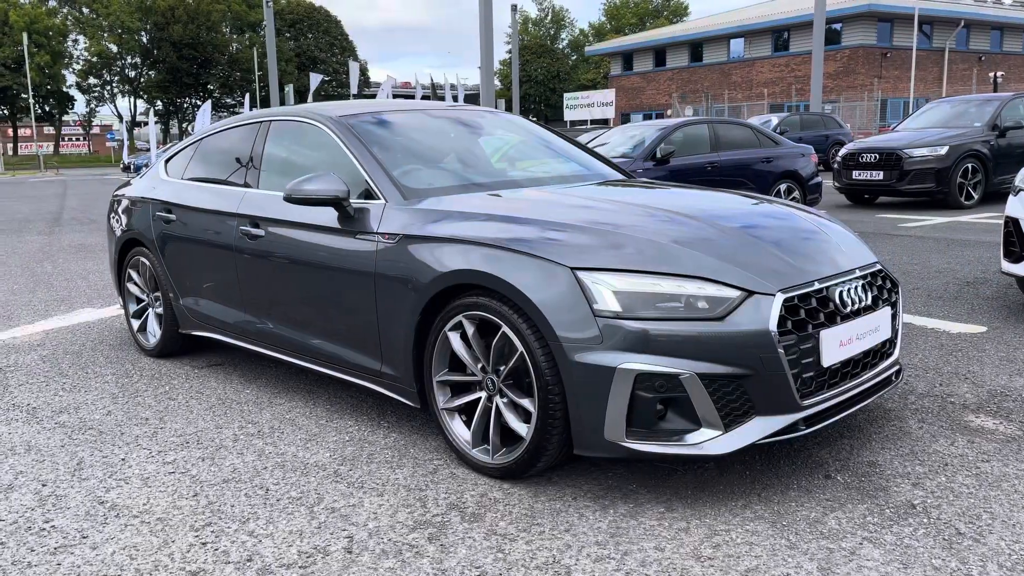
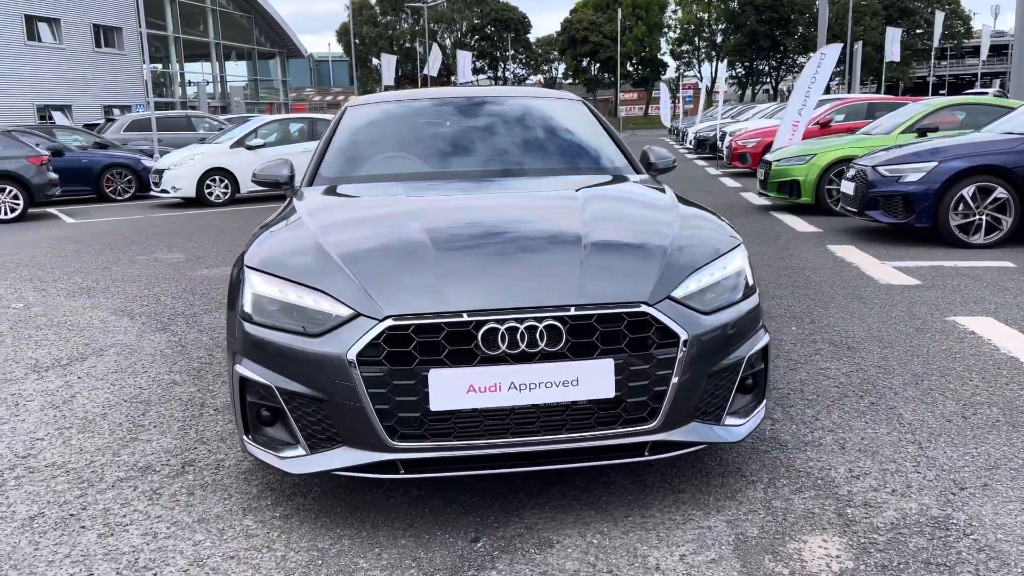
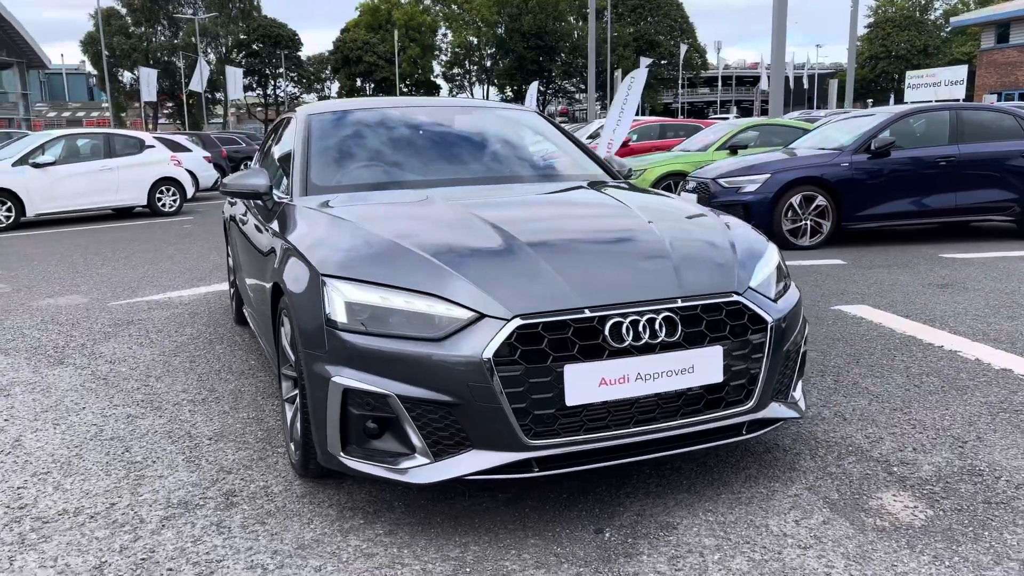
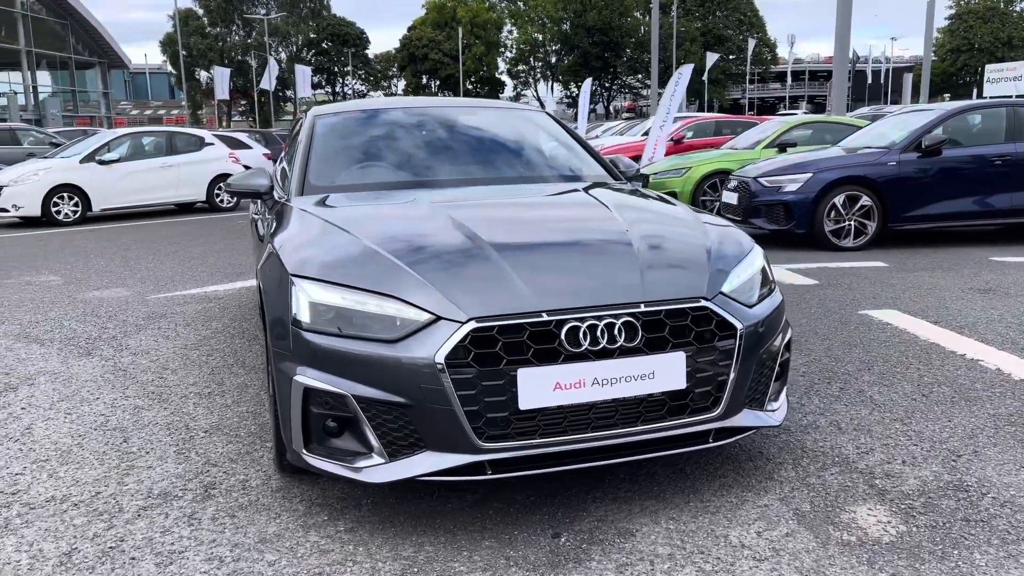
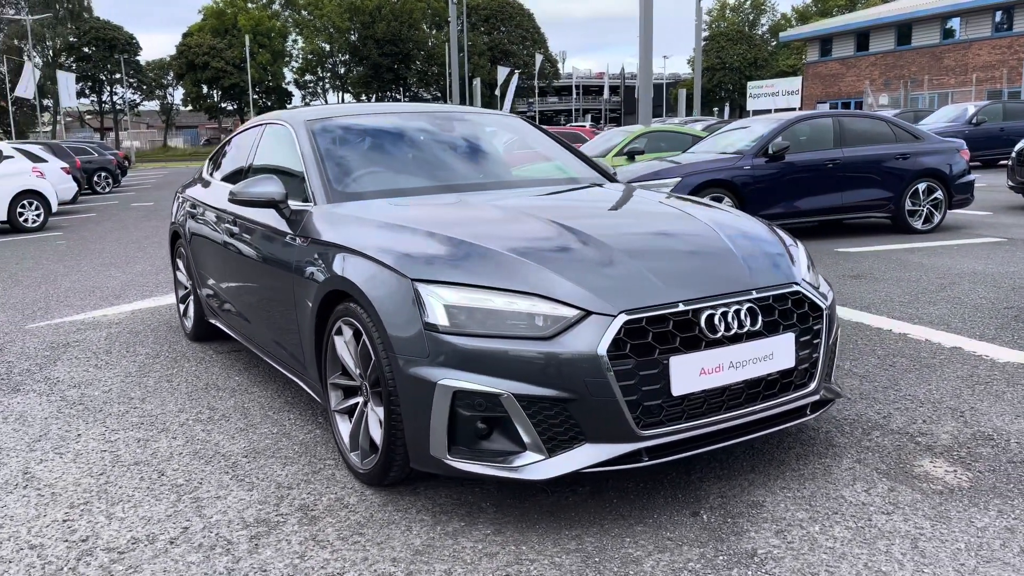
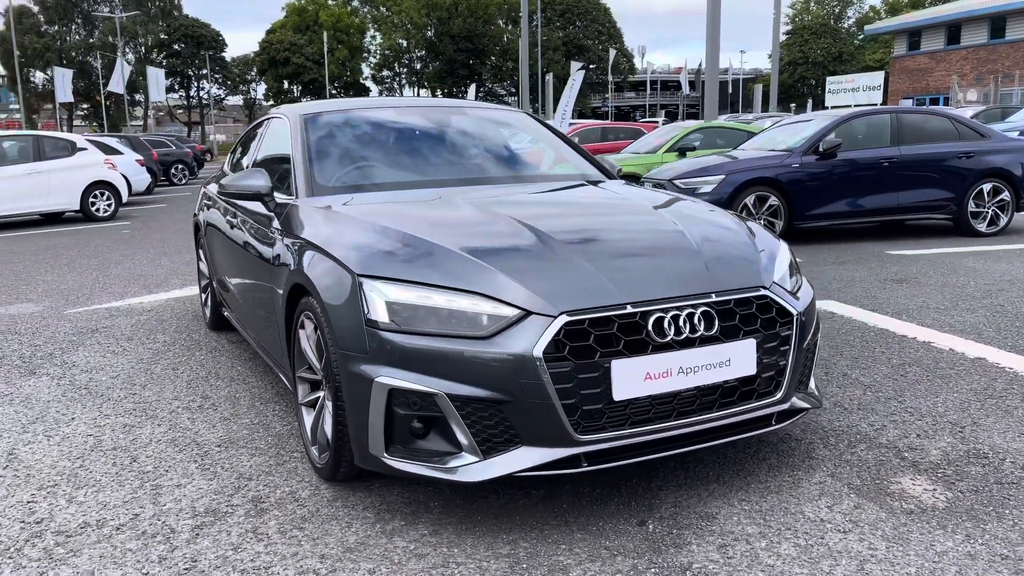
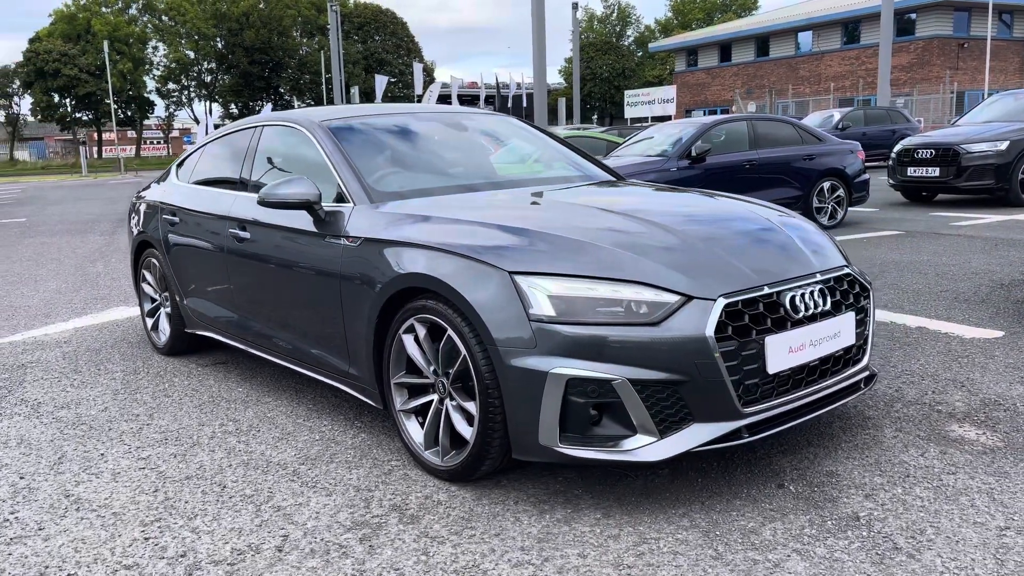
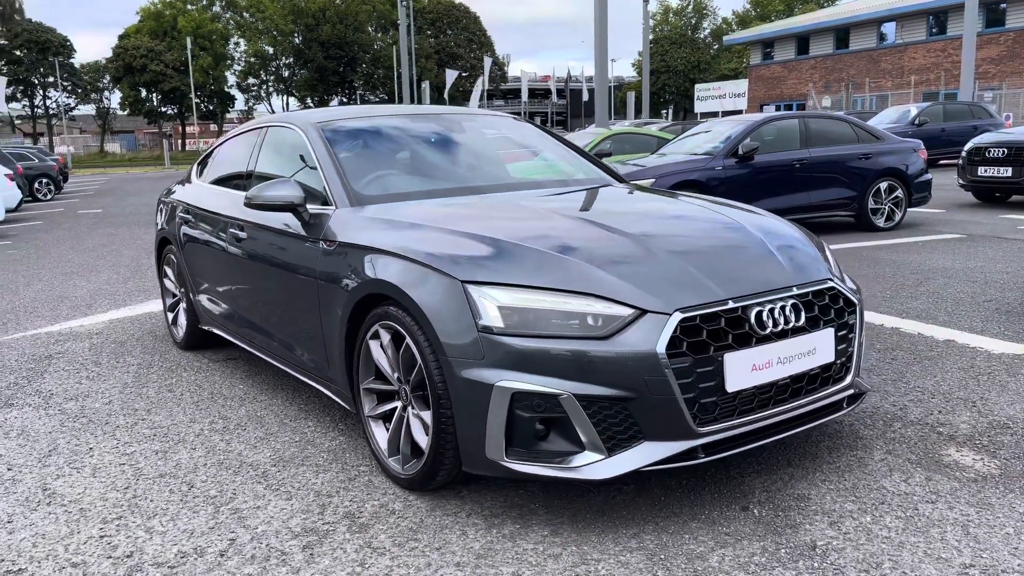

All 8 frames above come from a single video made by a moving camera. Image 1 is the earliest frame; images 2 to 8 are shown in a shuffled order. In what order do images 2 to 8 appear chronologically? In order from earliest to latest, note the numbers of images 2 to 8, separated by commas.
7, 8, 5, 6, 3, 4, 2
